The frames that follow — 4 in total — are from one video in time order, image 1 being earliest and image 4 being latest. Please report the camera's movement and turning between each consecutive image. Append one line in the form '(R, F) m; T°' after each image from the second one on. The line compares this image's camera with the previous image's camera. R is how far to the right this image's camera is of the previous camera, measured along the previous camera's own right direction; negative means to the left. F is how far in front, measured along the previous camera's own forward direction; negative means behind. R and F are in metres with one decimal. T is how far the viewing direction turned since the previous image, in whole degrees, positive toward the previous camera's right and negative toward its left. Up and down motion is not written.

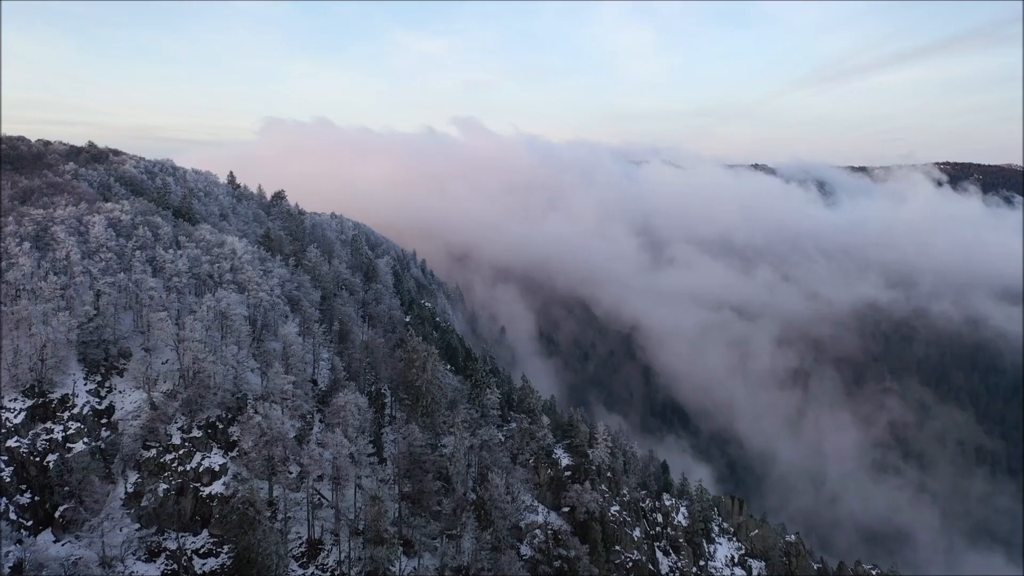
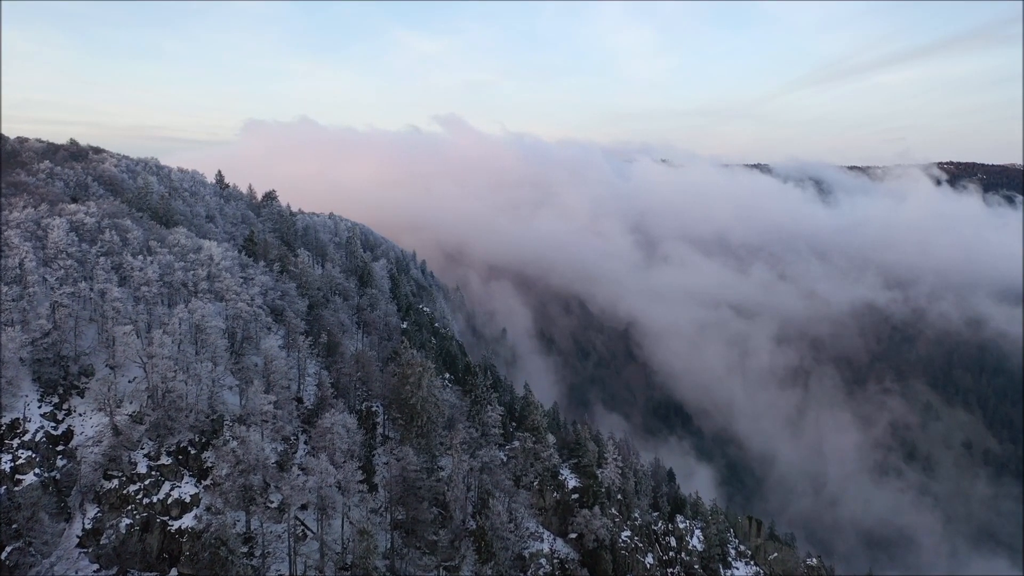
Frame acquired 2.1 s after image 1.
(-0.3, +6.3) m; 0°
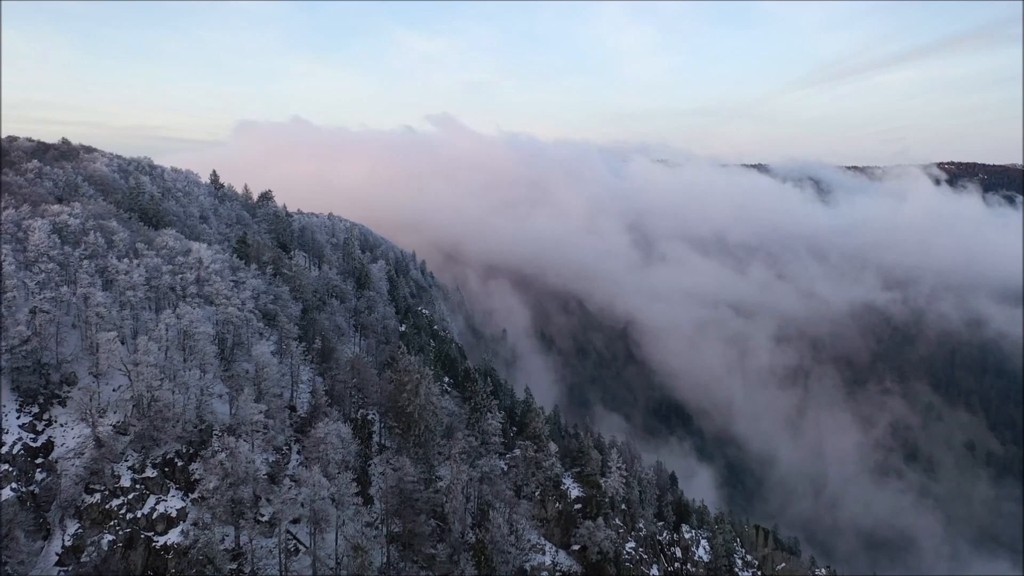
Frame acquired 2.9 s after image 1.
(-0.1, +2.5) m; 0°
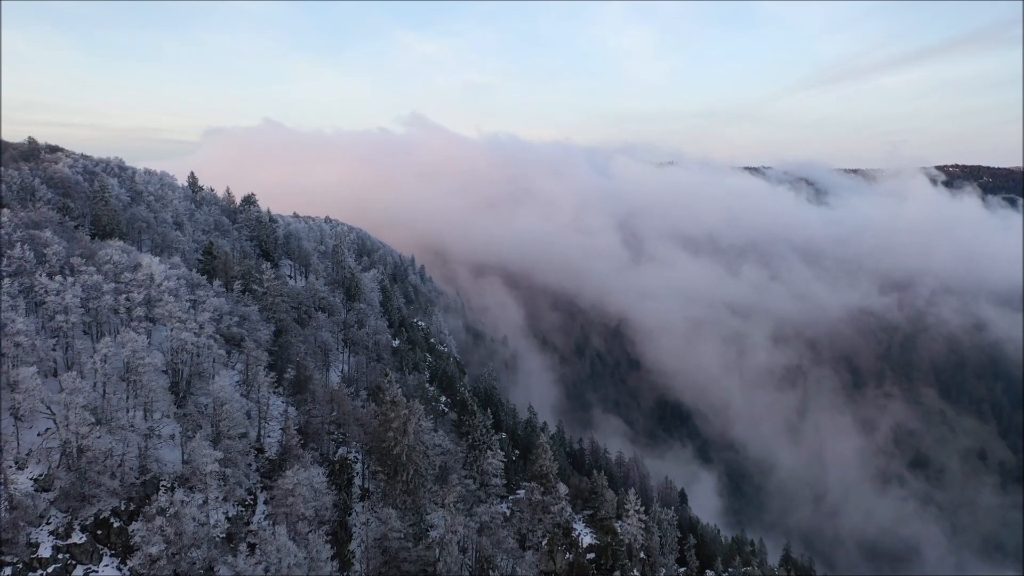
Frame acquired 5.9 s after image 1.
(-0.4, +9.5) m; 0°
